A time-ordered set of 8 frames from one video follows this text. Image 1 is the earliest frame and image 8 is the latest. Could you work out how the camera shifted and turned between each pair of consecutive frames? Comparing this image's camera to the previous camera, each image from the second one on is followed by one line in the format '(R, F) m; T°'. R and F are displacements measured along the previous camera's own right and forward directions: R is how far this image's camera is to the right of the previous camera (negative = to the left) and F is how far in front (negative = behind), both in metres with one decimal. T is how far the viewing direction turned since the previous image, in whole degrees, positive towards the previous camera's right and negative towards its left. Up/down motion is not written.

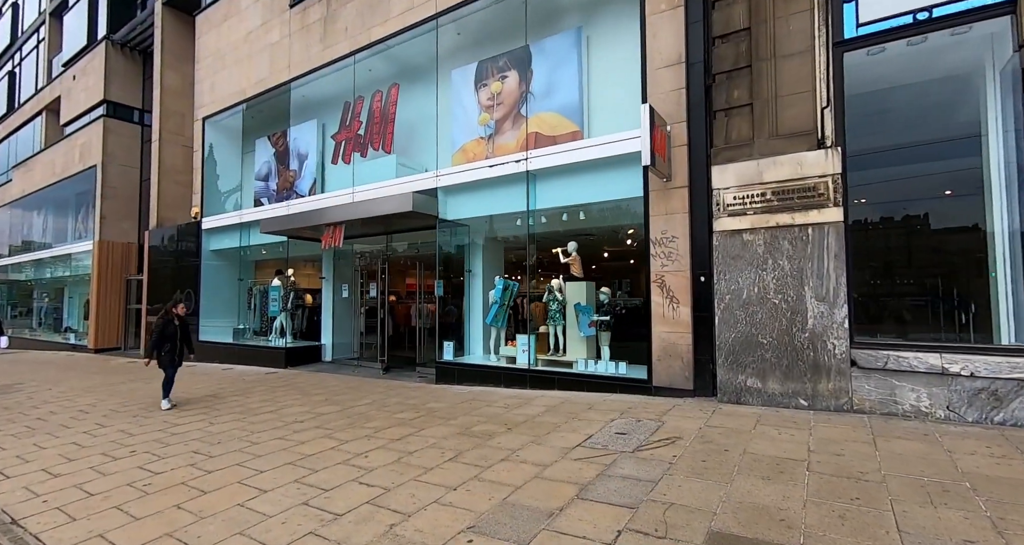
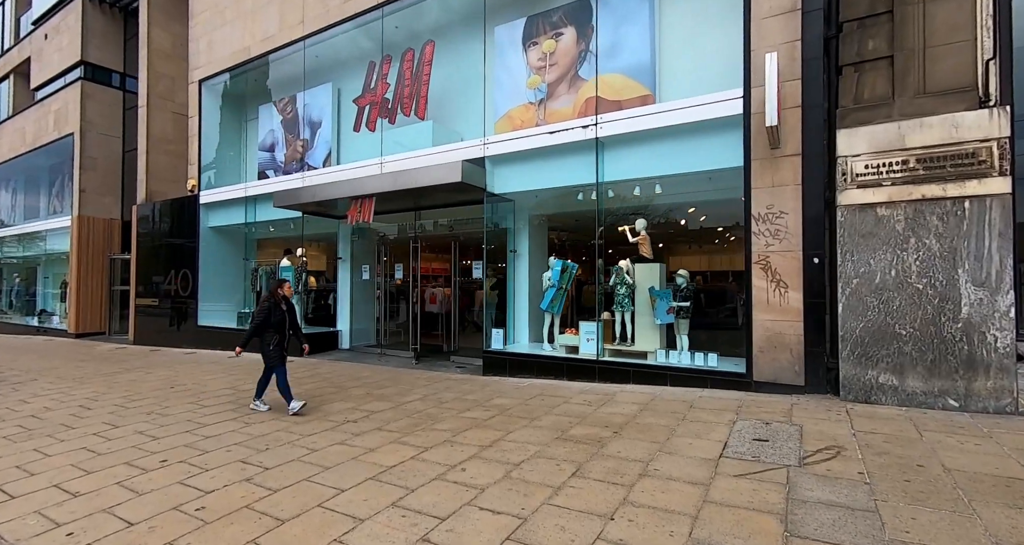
(-1.2, +0.9) m; +2°
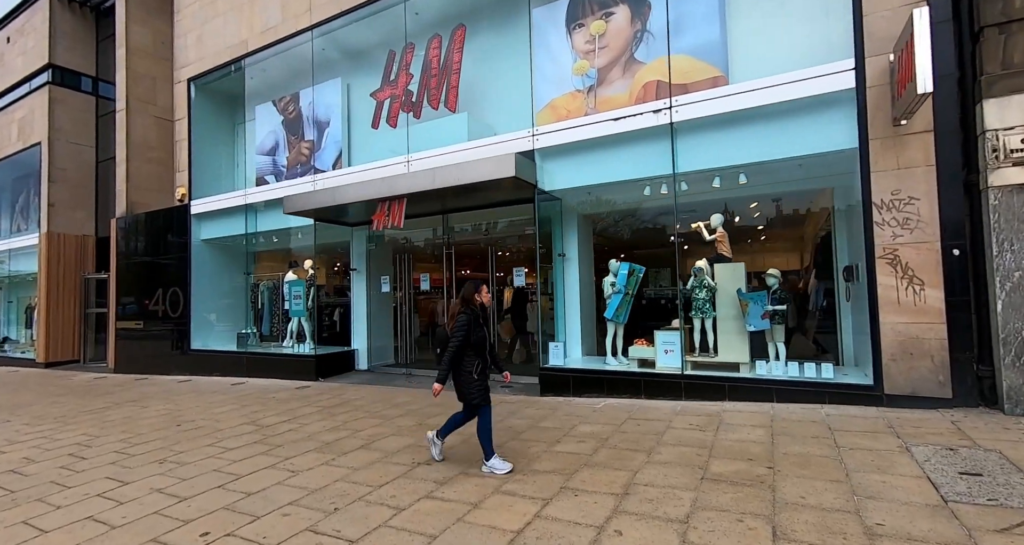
(-1.1, +0.9) m; +3°
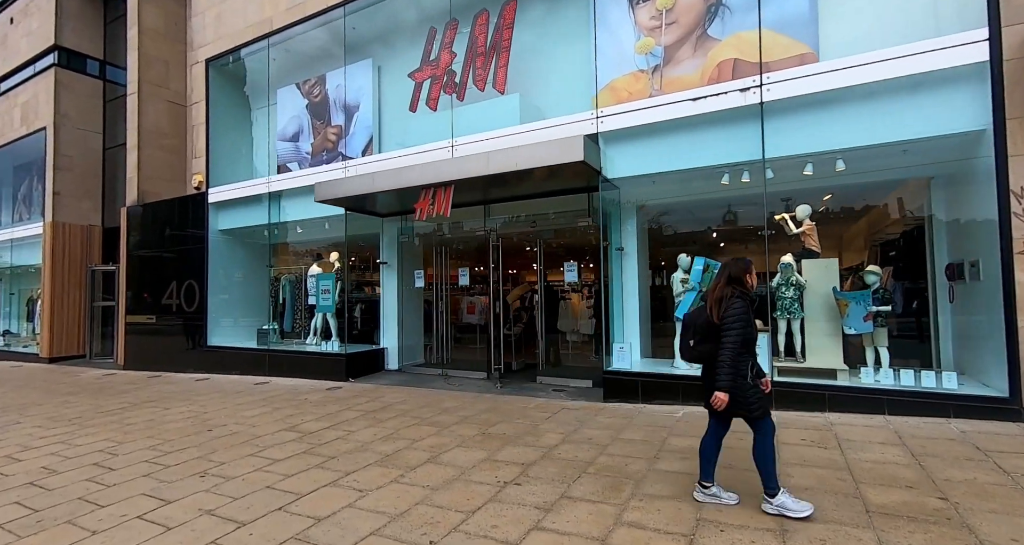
(-0.8, +0.6) m; 0°
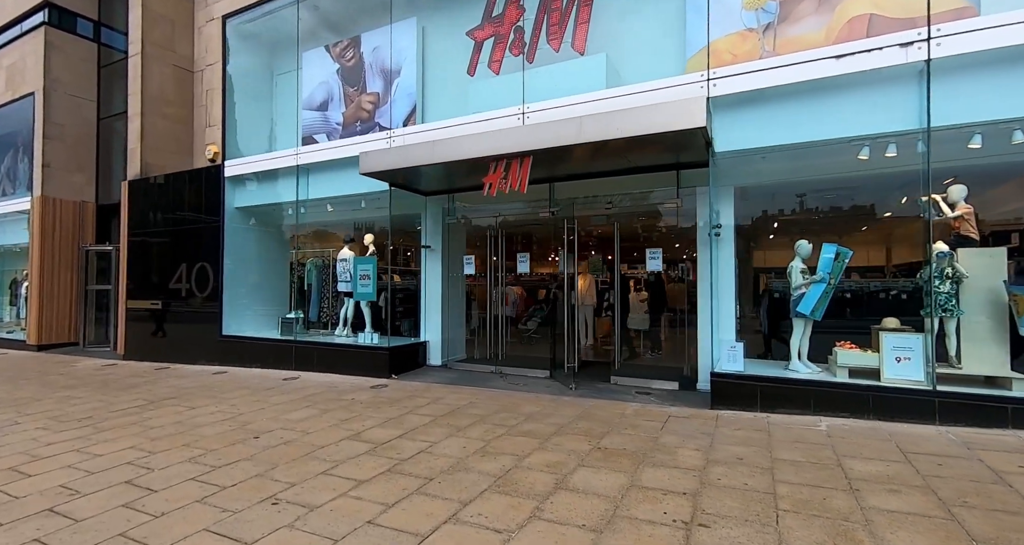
(-1.2, +0.9) m; +1°
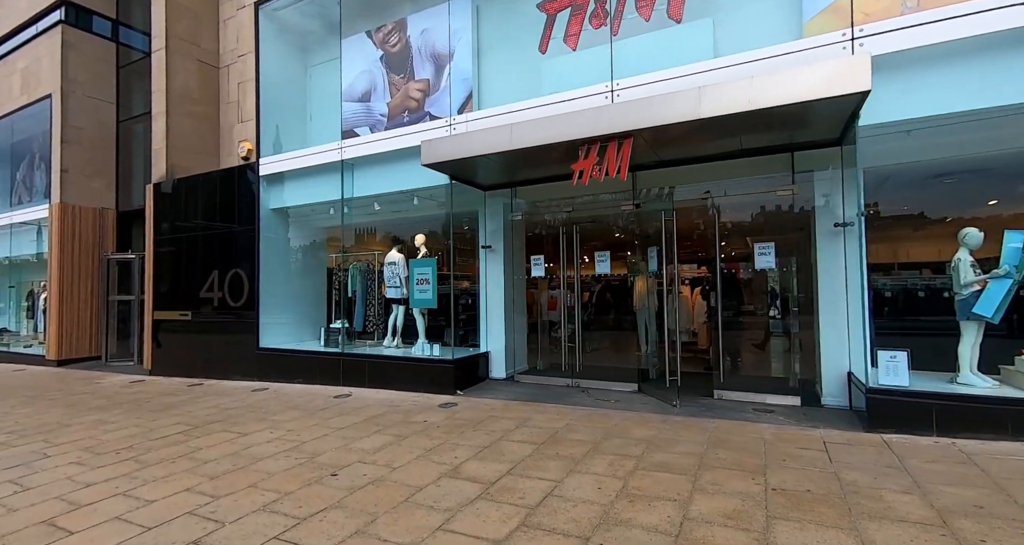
(-1.0, +0.9) m; -1°
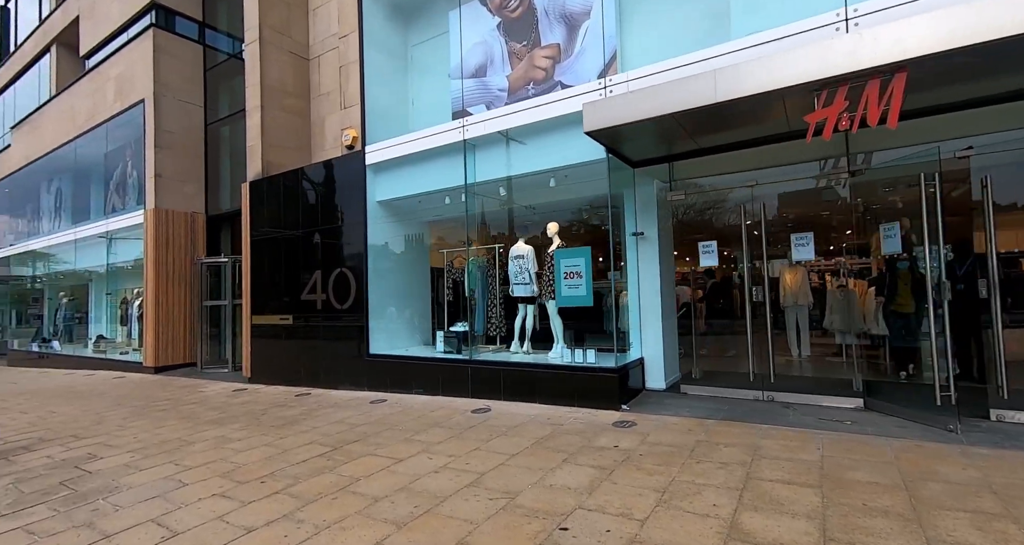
(-1.5, +1.1) m; -5°
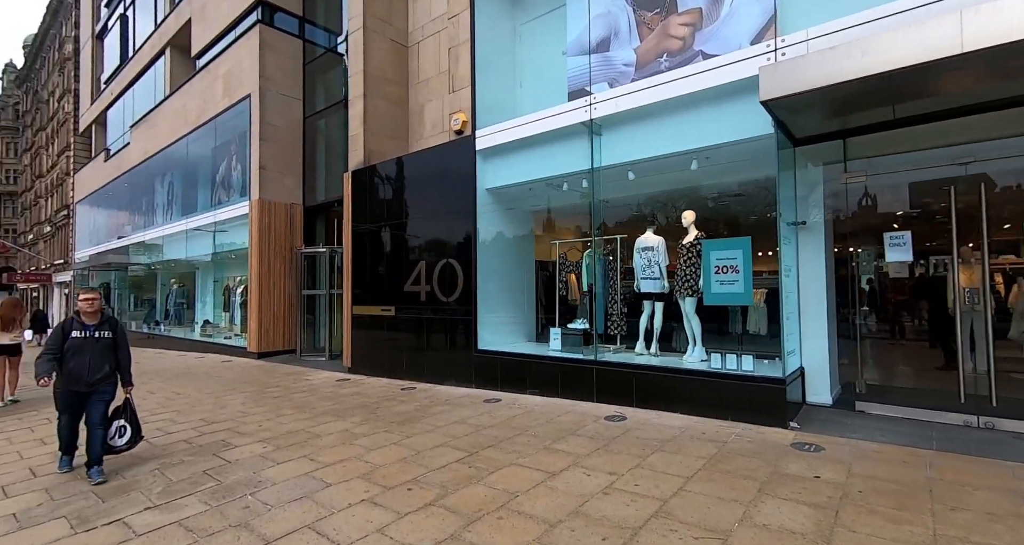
(-0.9, +0.6) m; -7°
